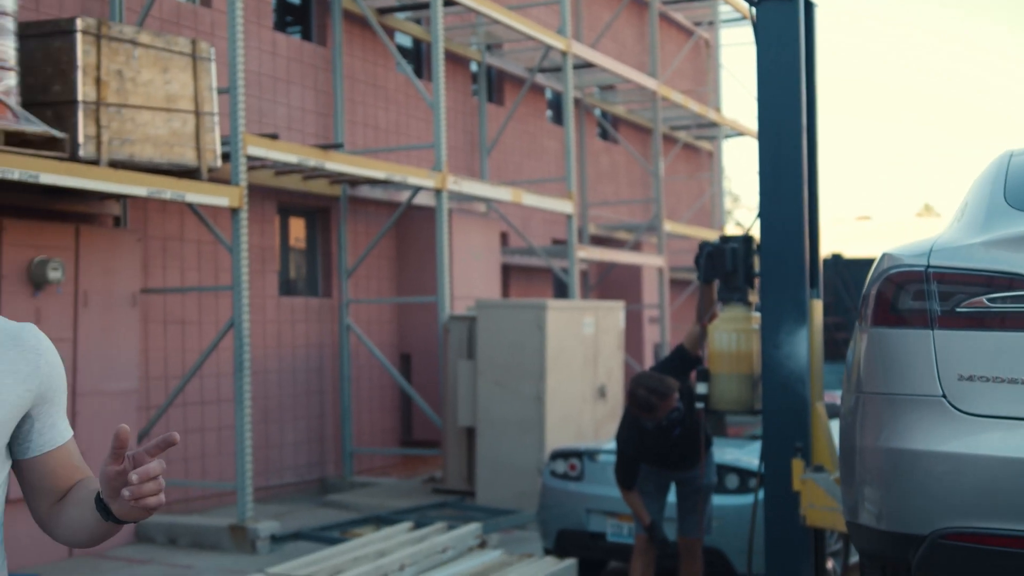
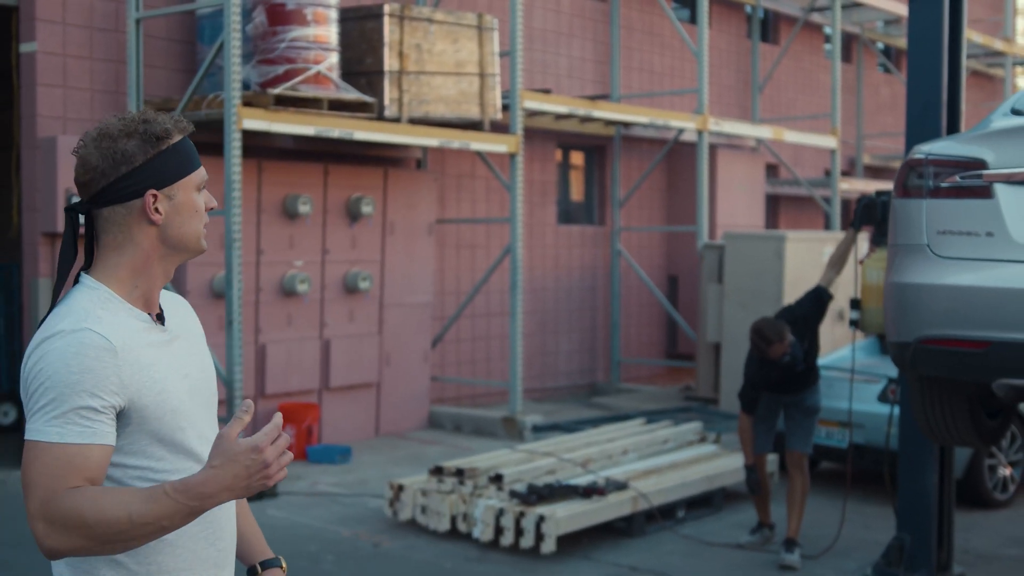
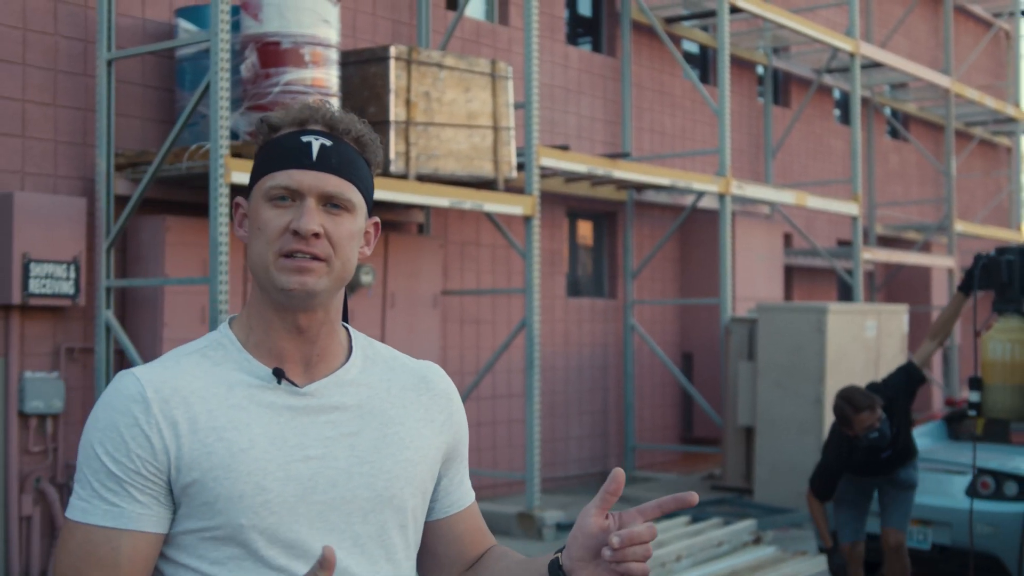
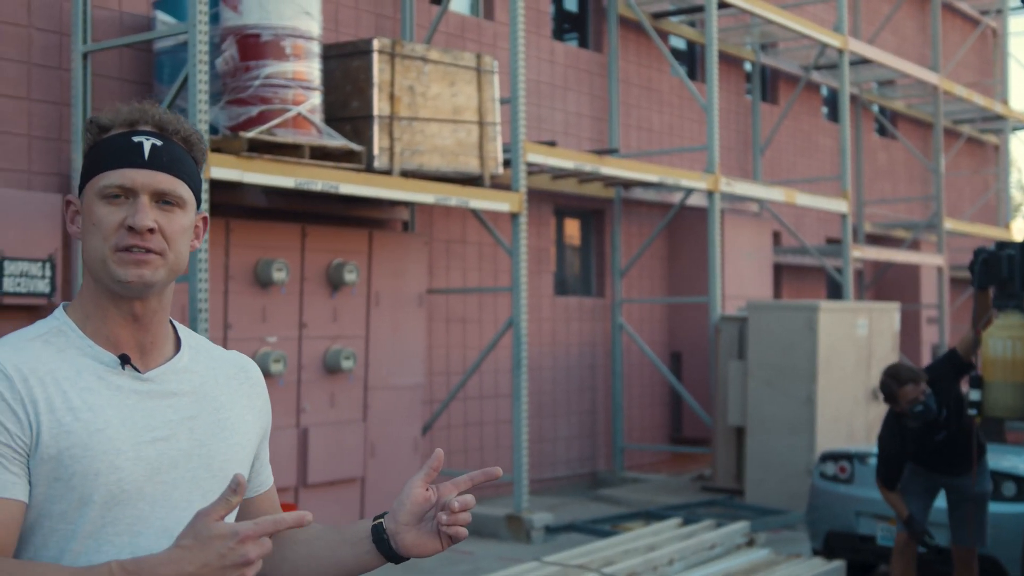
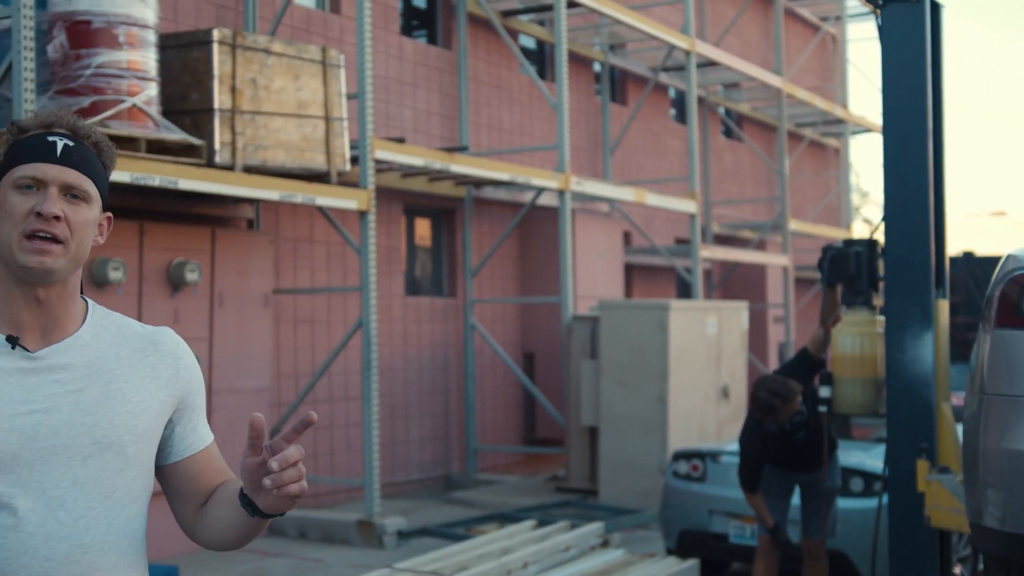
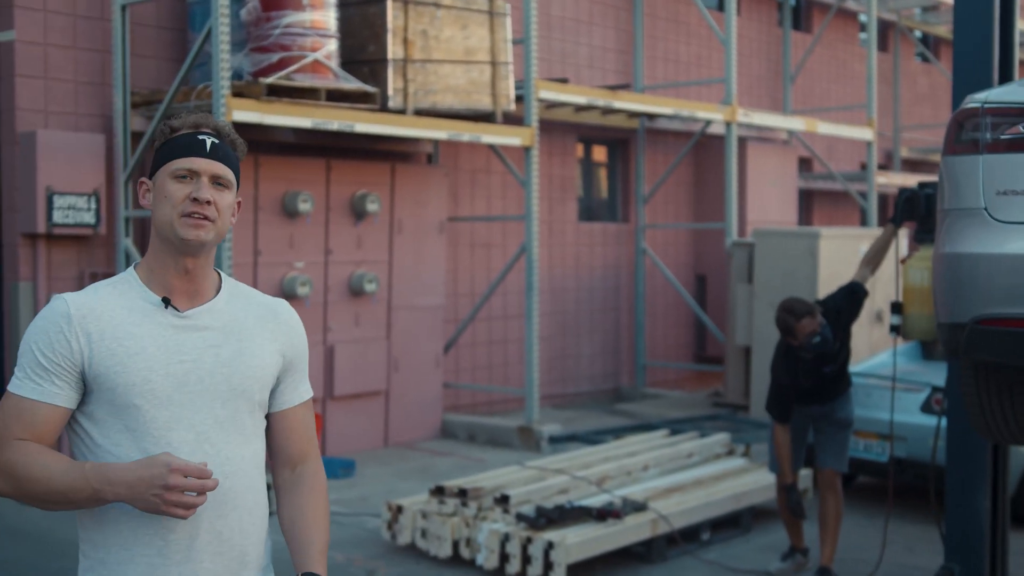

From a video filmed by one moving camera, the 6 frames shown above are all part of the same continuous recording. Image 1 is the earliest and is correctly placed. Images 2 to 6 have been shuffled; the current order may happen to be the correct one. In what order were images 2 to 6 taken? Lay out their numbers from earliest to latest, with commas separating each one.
5, 4, 3, 2, 6
